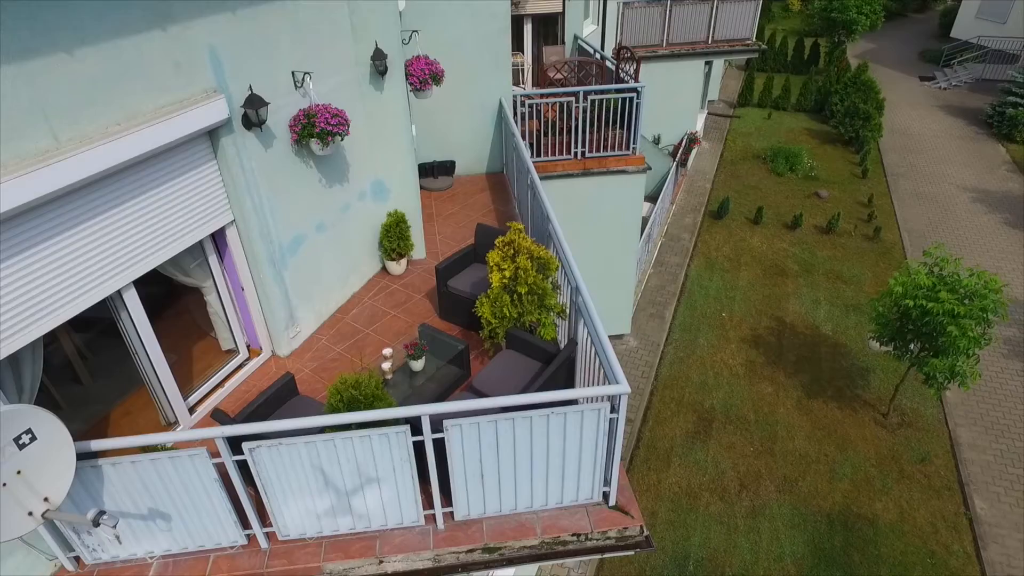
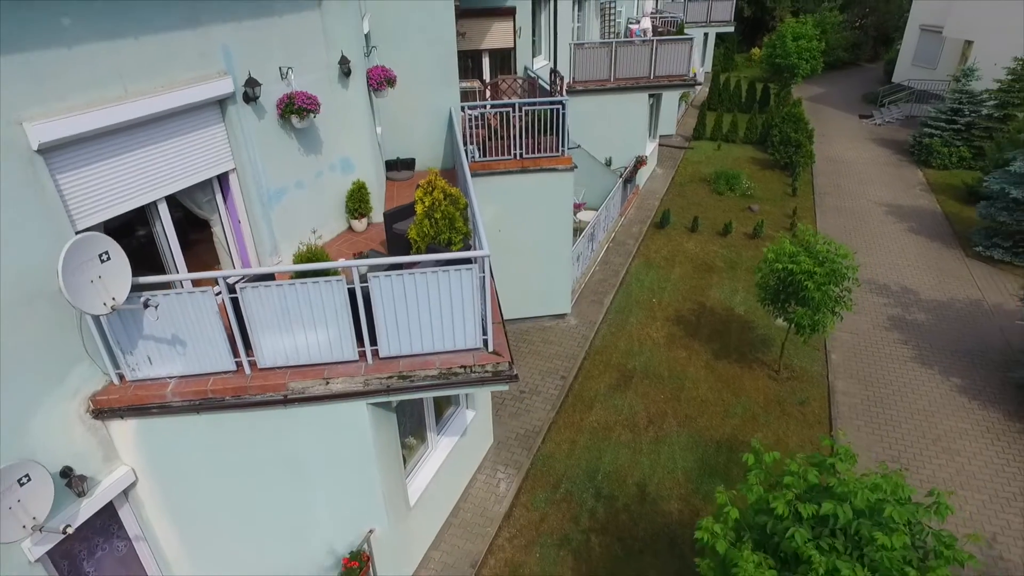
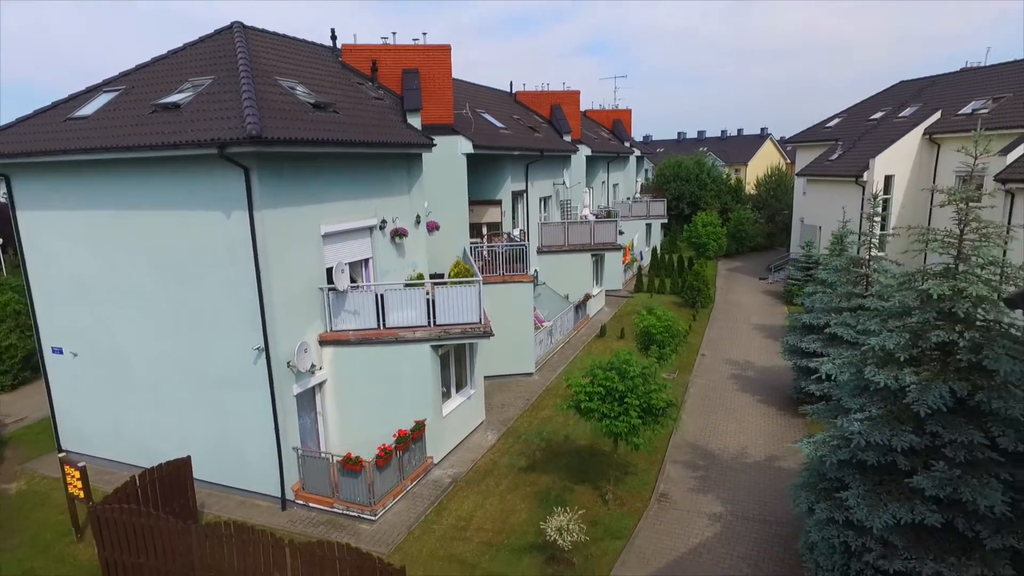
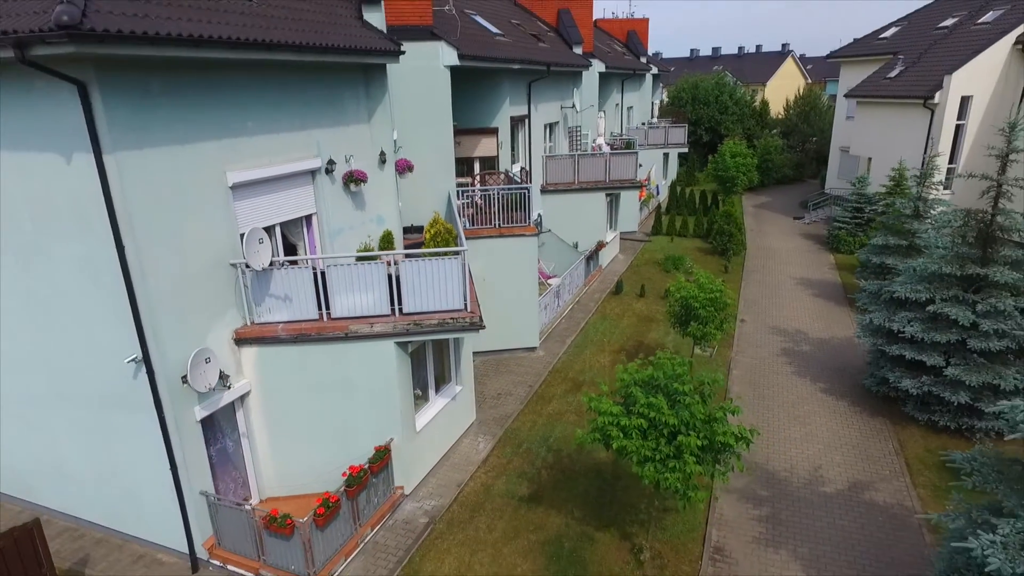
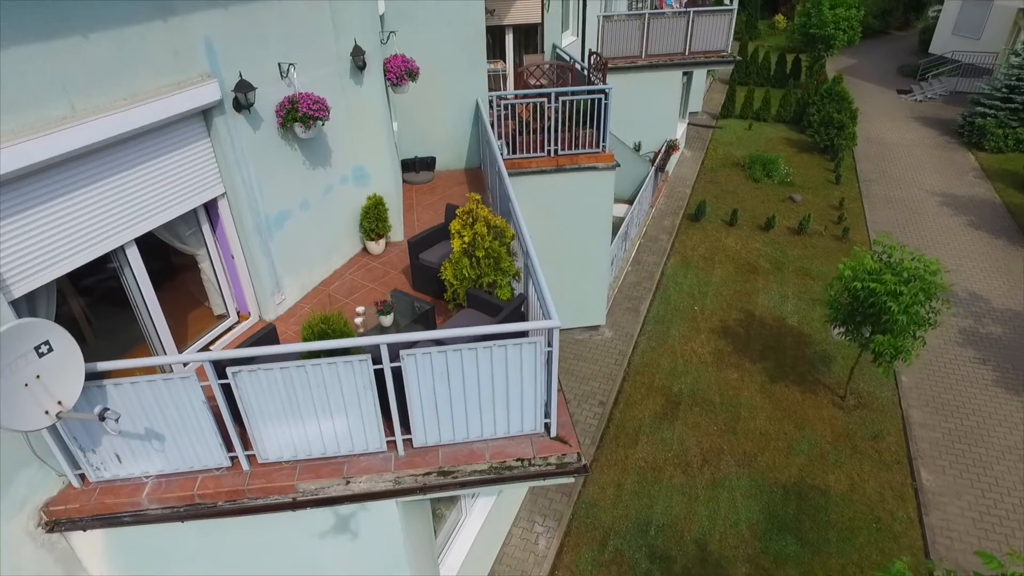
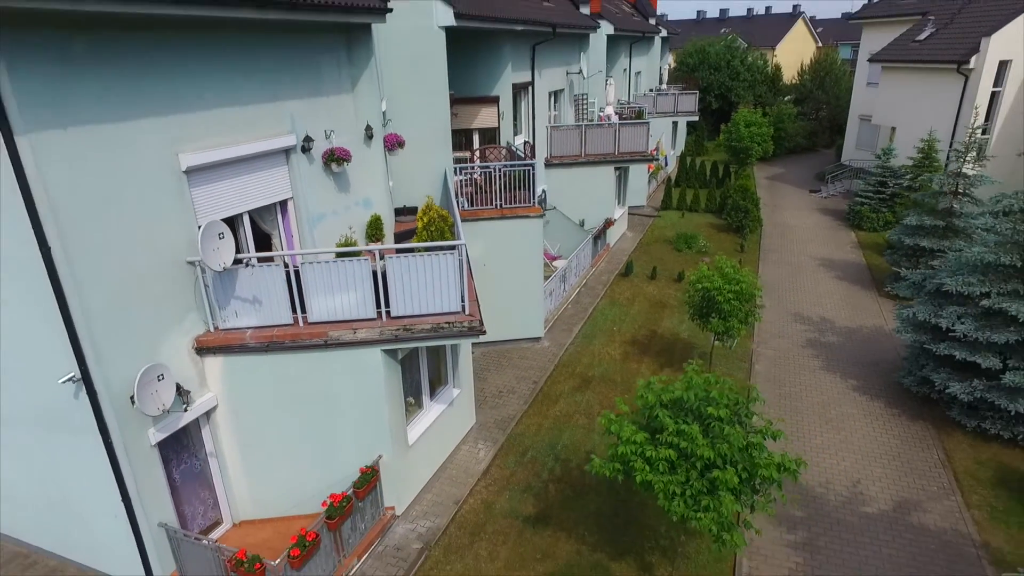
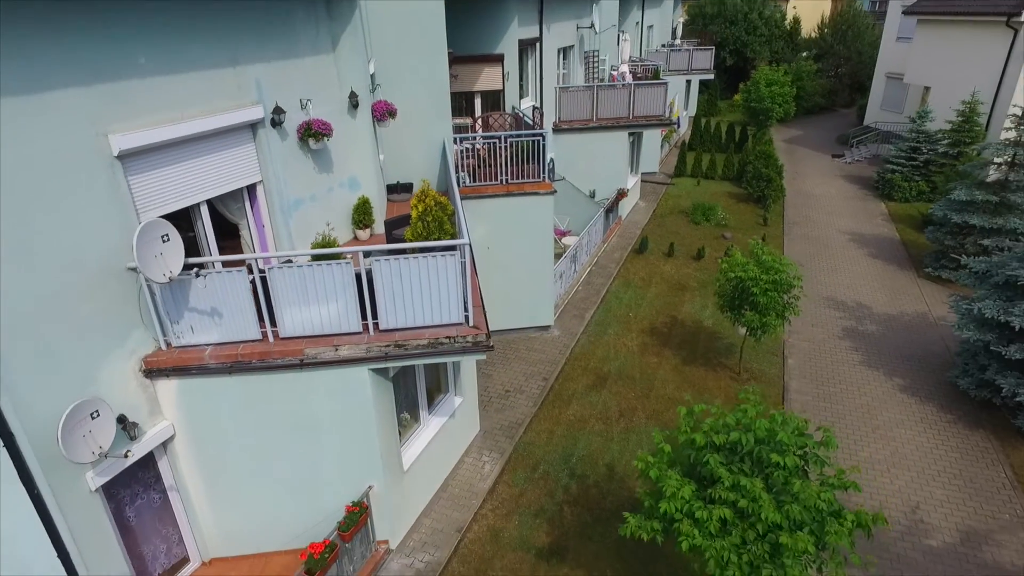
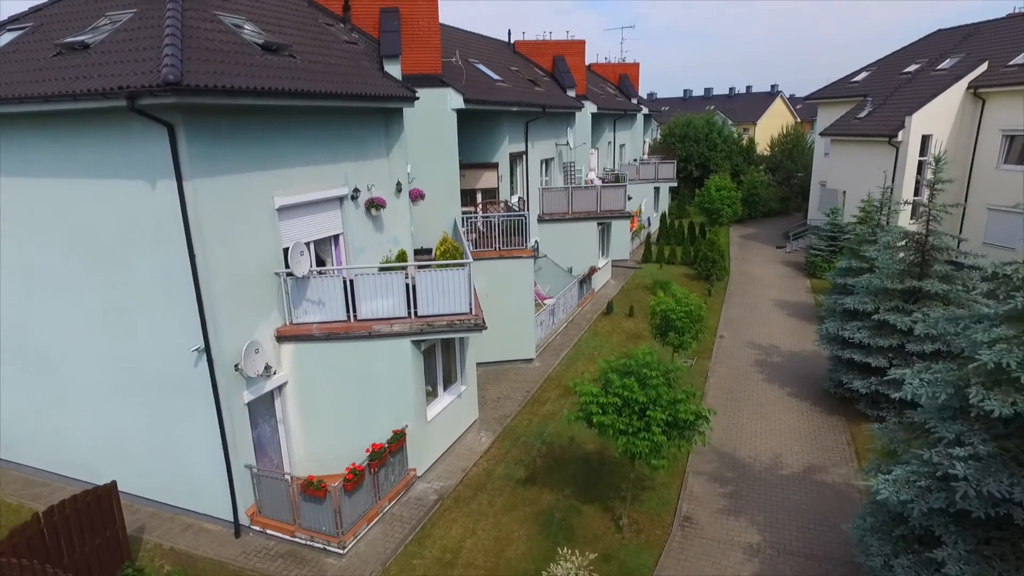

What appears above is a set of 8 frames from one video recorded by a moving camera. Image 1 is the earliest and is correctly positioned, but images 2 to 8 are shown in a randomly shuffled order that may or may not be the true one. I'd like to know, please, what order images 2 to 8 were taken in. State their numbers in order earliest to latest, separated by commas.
5, 2, 7, 6, 4, 8, 3
